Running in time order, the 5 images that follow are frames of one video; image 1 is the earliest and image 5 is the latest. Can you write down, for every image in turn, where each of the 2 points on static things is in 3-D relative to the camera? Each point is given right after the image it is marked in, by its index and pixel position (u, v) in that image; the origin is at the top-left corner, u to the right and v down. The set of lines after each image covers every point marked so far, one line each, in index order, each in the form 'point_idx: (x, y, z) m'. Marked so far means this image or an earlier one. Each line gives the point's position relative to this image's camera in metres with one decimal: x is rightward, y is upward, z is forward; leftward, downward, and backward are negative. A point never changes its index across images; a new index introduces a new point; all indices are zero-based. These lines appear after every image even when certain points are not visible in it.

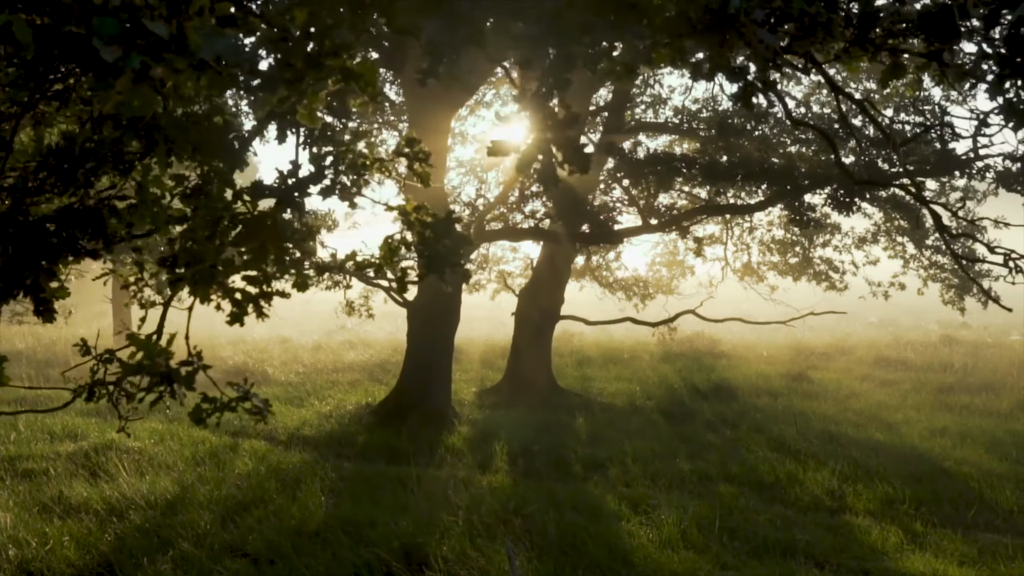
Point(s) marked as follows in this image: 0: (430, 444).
0: (-1.2, -2.3, +10.7) m
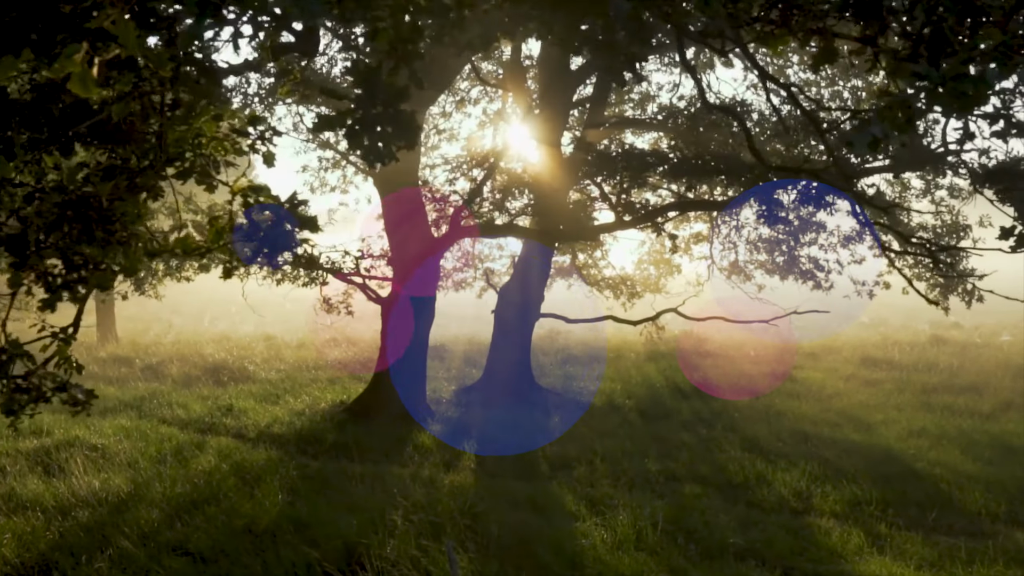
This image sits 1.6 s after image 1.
0: (-1.7, -2.3, +10.6) m
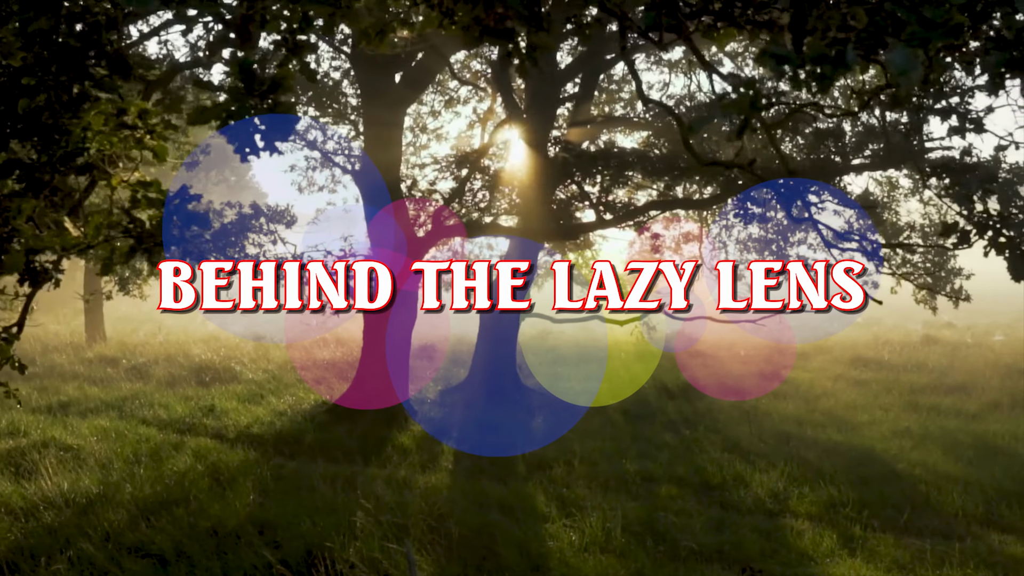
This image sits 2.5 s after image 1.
0: (-1.9, -2.3, +10.5) m
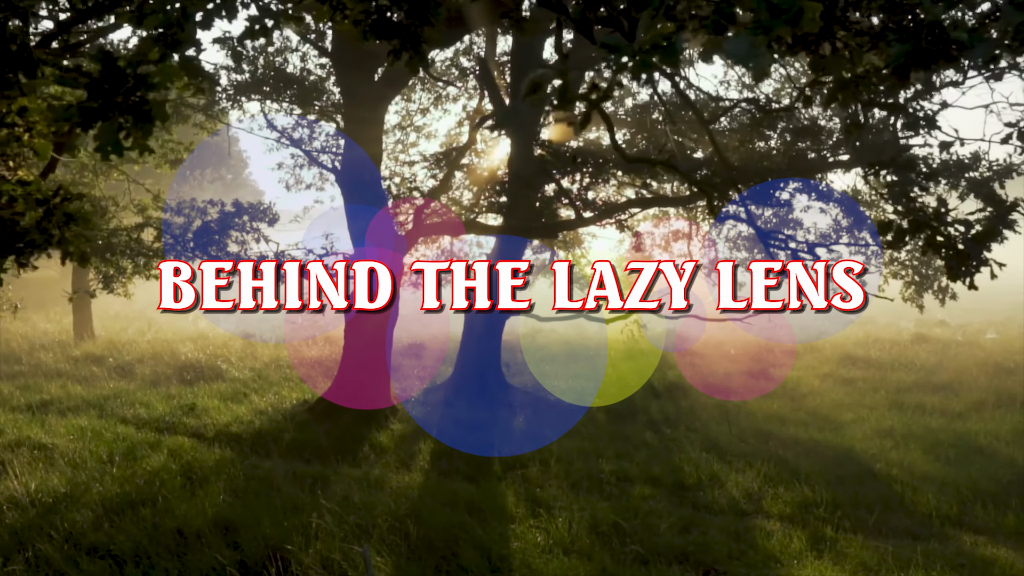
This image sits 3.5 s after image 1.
0: (-2.3, -2.2, +10.5) m
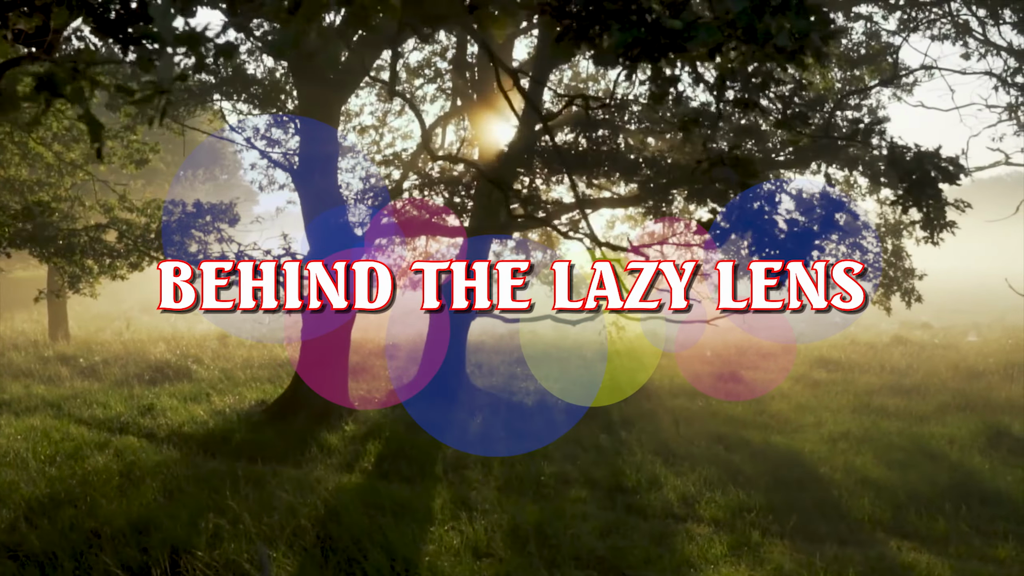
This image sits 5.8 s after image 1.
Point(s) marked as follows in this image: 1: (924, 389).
0: (-3.0, -2.2, +10.4) m
1: (+7.7, -1.9, +13.5) m
